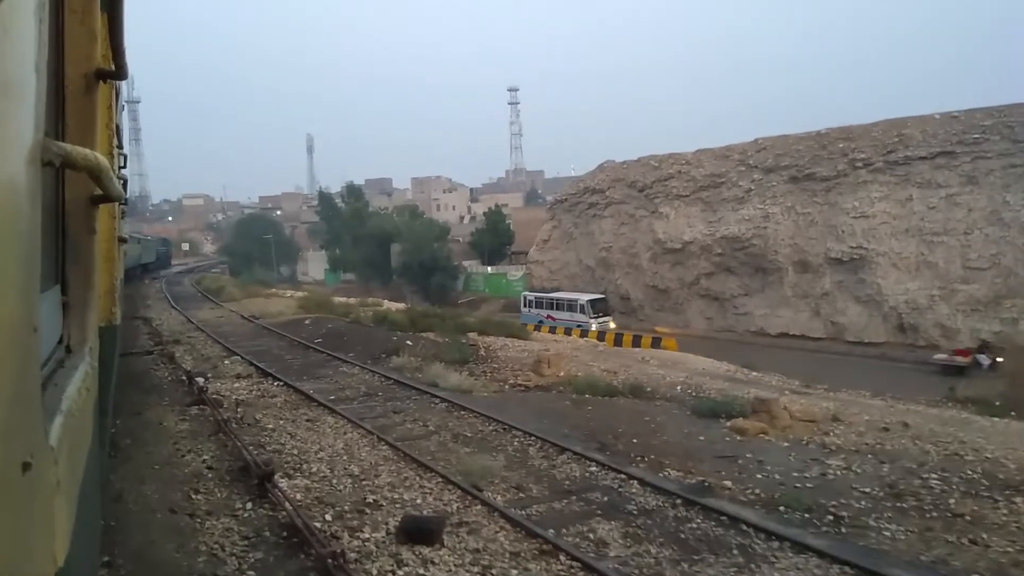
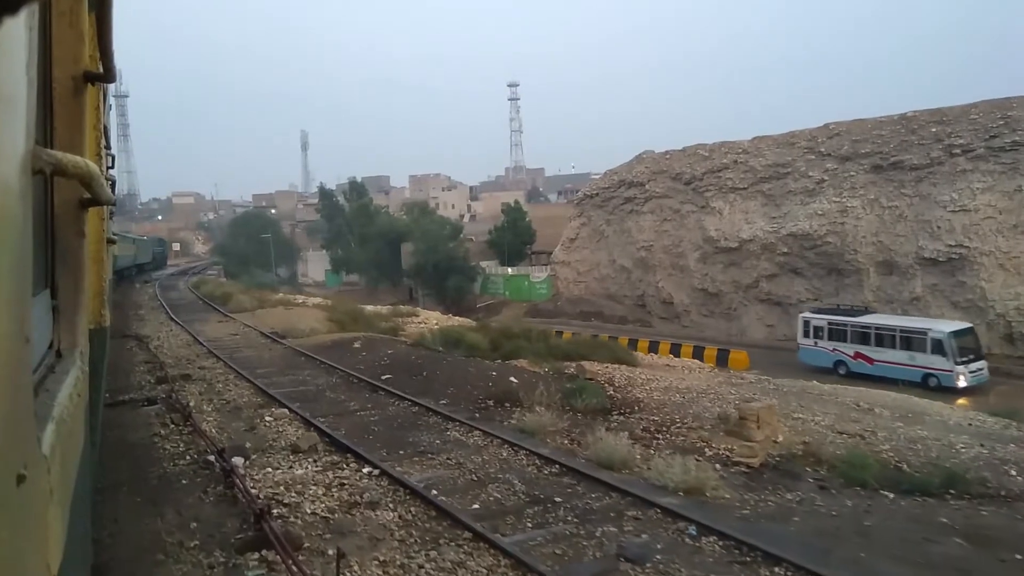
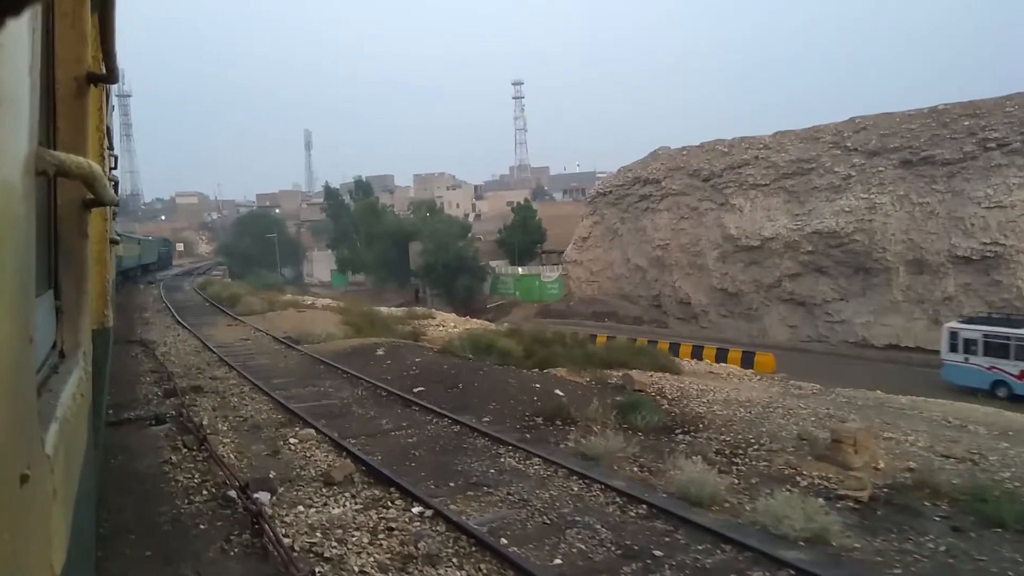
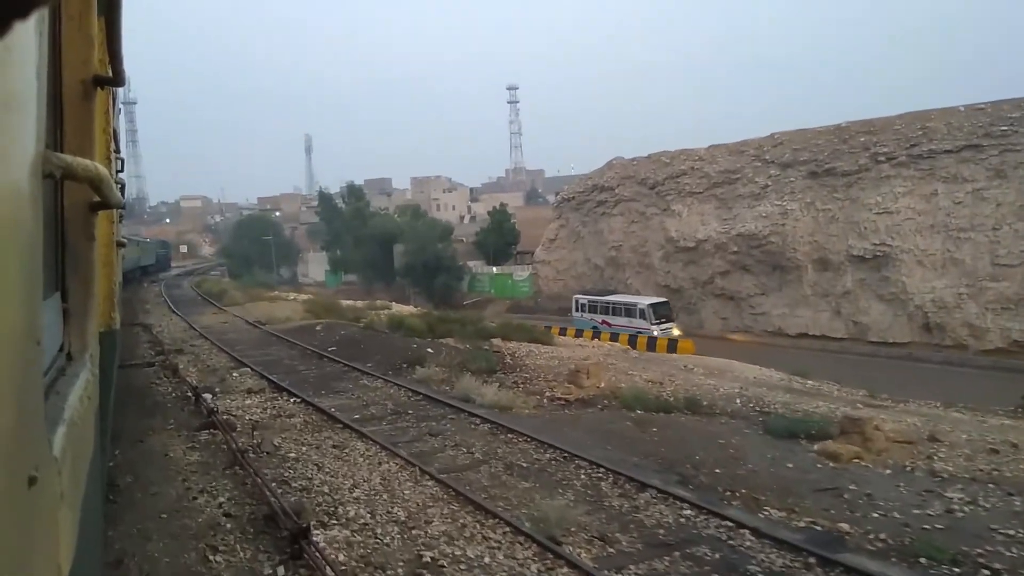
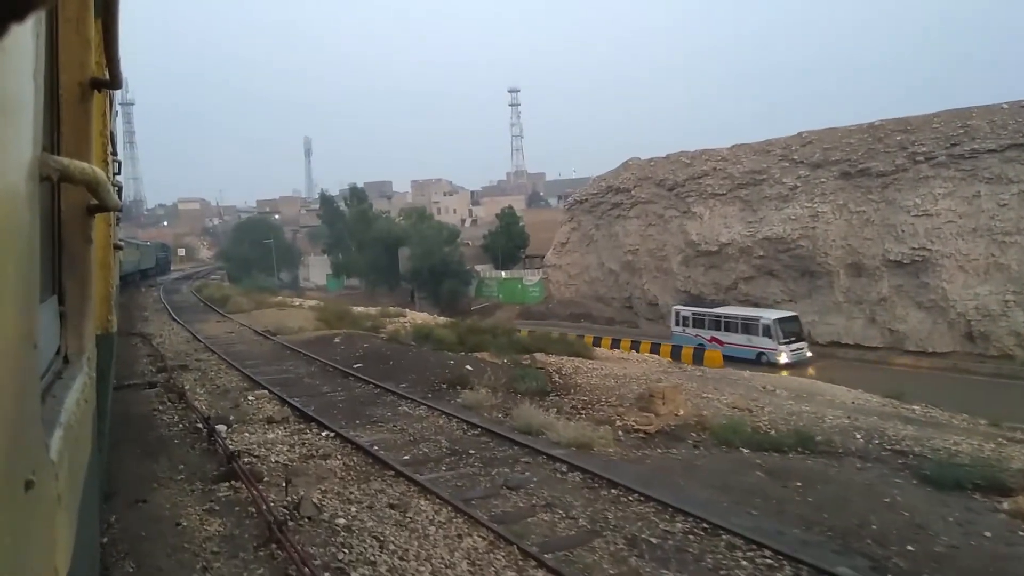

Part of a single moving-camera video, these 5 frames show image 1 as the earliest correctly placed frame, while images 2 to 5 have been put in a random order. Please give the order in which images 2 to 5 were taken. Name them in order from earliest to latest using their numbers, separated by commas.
4, 5, 2, 3
